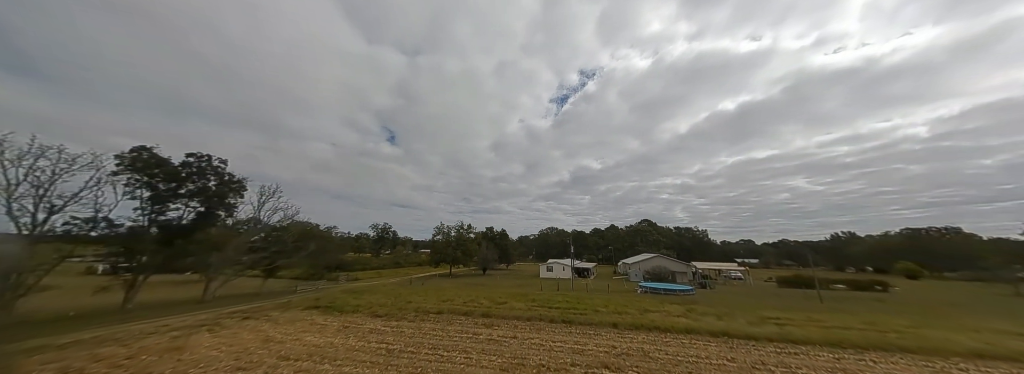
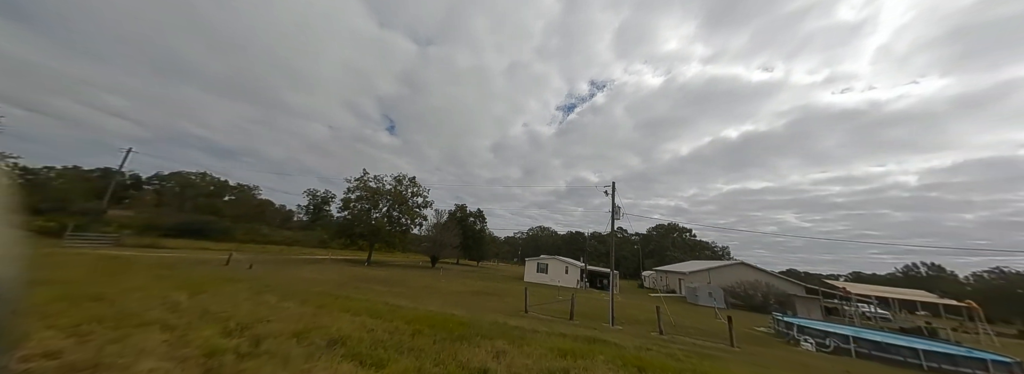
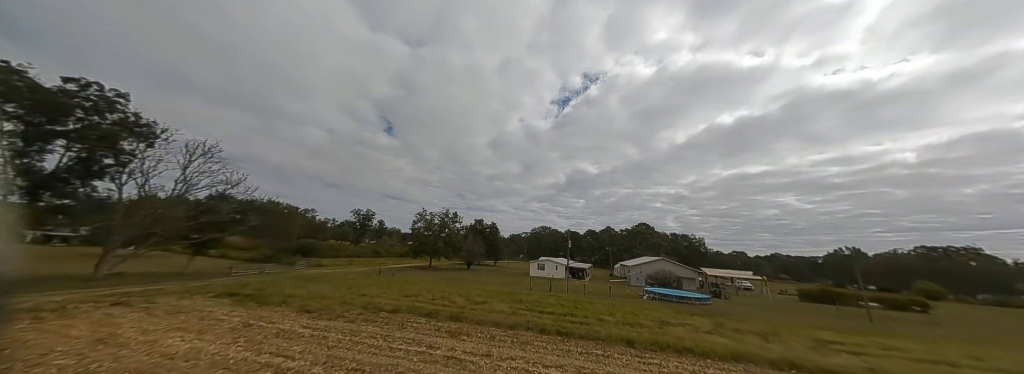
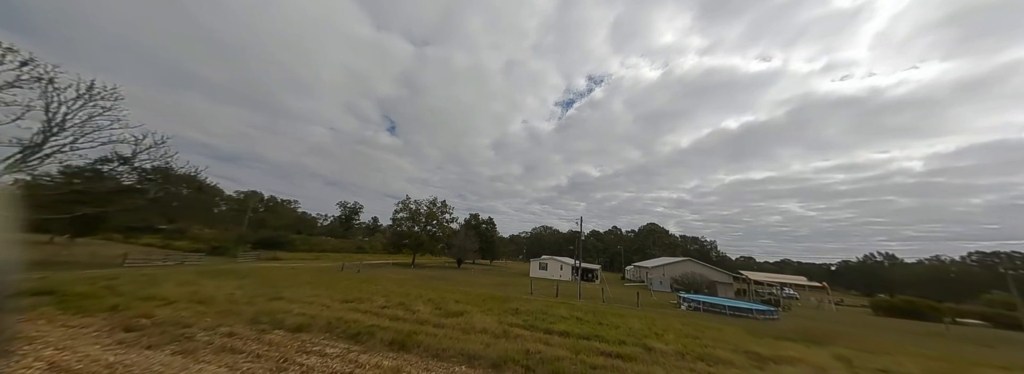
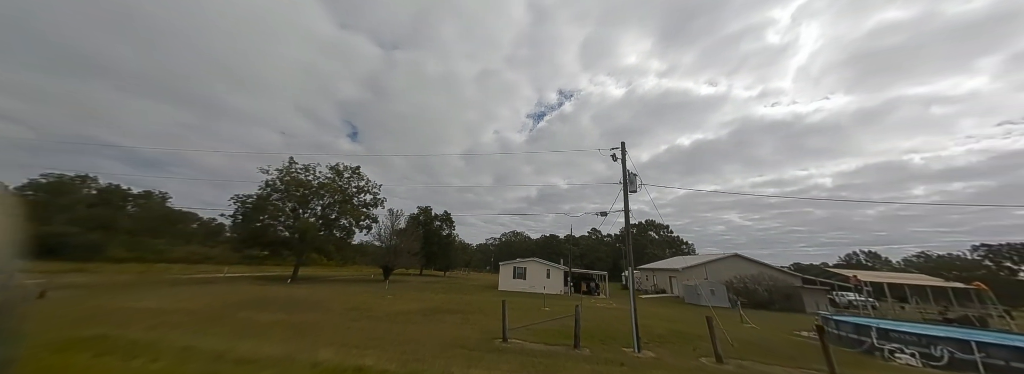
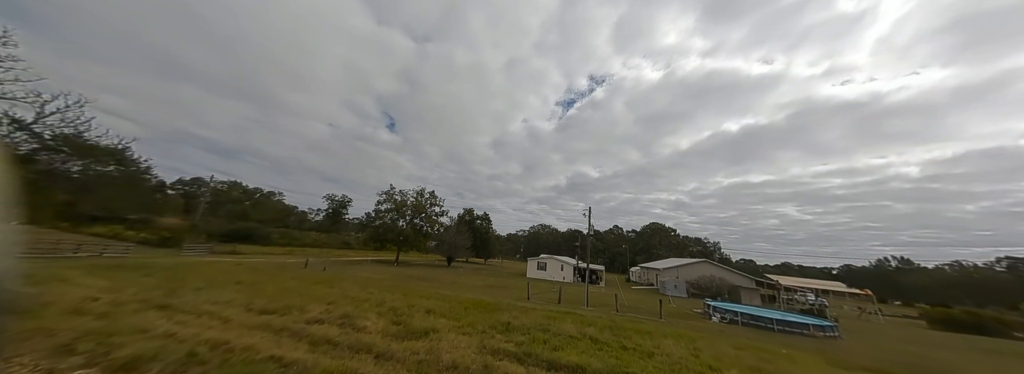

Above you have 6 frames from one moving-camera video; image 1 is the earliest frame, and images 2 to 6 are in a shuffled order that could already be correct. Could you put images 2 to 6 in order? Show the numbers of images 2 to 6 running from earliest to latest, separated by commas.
3, 4, 6, 2, 5
